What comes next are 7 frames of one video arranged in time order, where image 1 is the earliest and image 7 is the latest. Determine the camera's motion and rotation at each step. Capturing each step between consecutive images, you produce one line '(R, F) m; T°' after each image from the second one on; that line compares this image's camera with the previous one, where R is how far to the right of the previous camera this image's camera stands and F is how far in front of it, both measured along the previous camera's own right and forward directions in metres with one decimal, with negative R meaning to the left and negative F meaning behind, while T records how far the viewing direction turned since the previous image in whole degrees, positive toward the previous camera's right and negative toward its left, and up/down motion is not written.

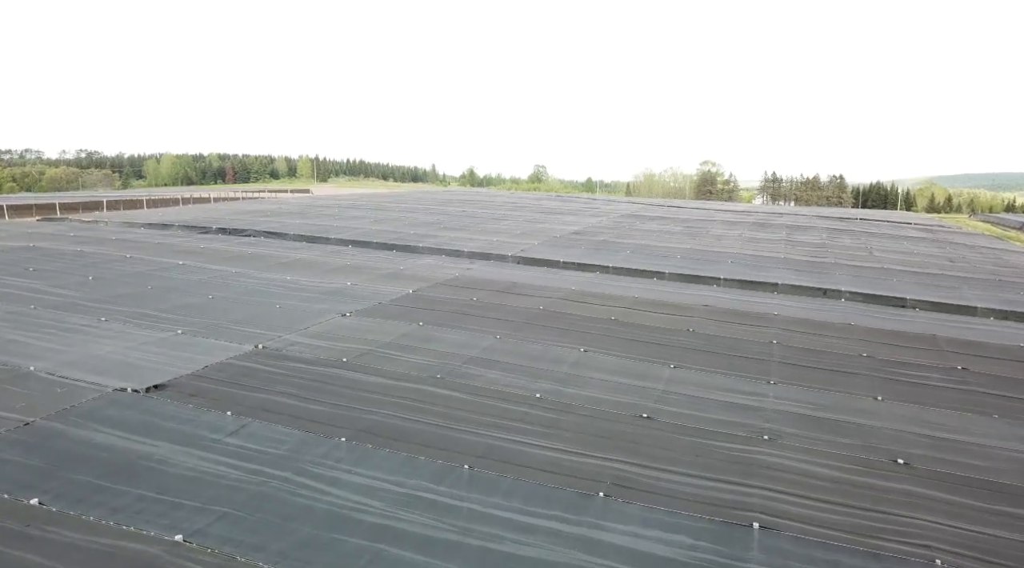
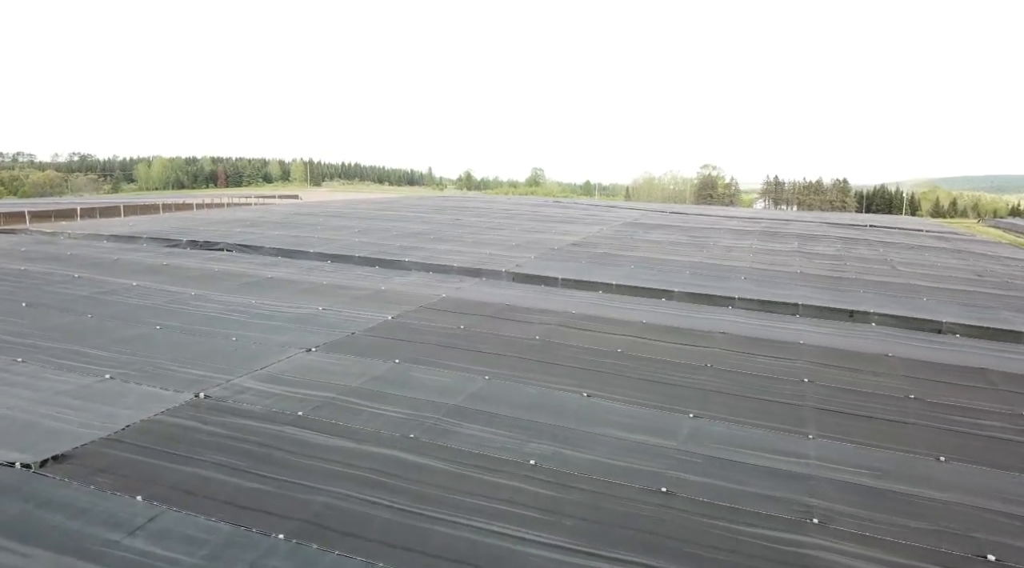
(+0.1, +1.4) m; 0°
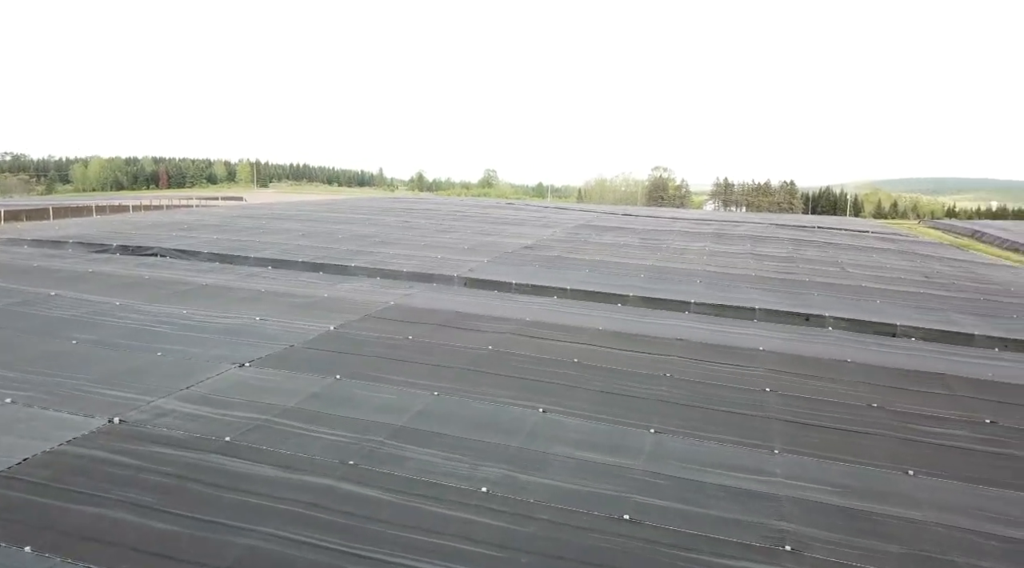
(0.0, +0.5) m; +4°
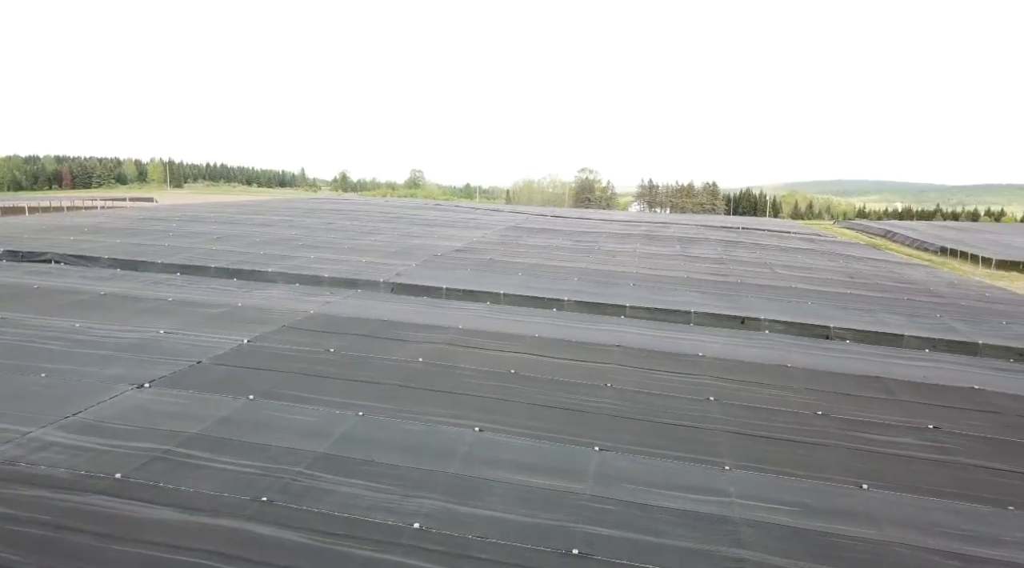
(0.0, +0.6) m; +6°
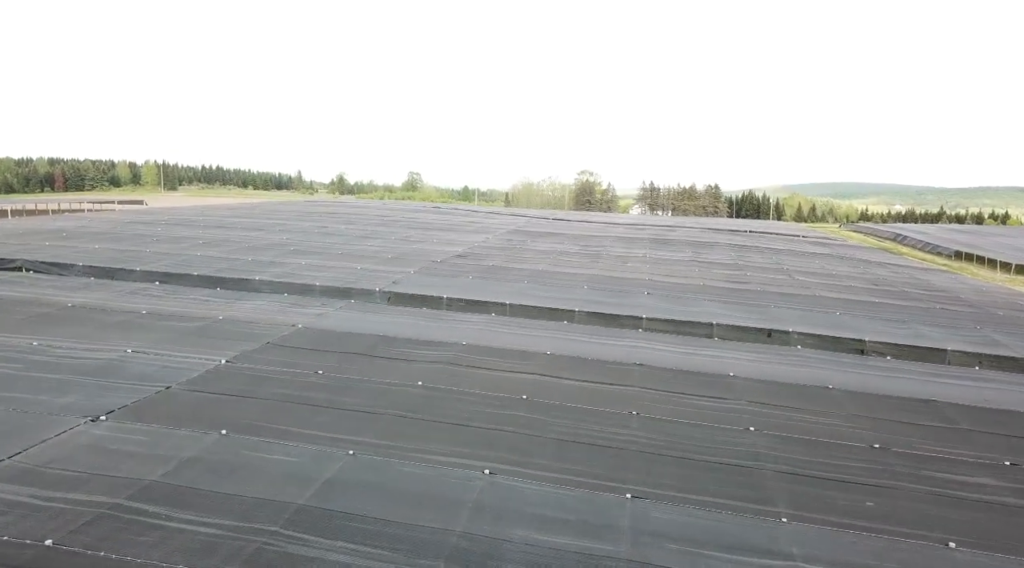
(-0.1, +1.0) m; 0°
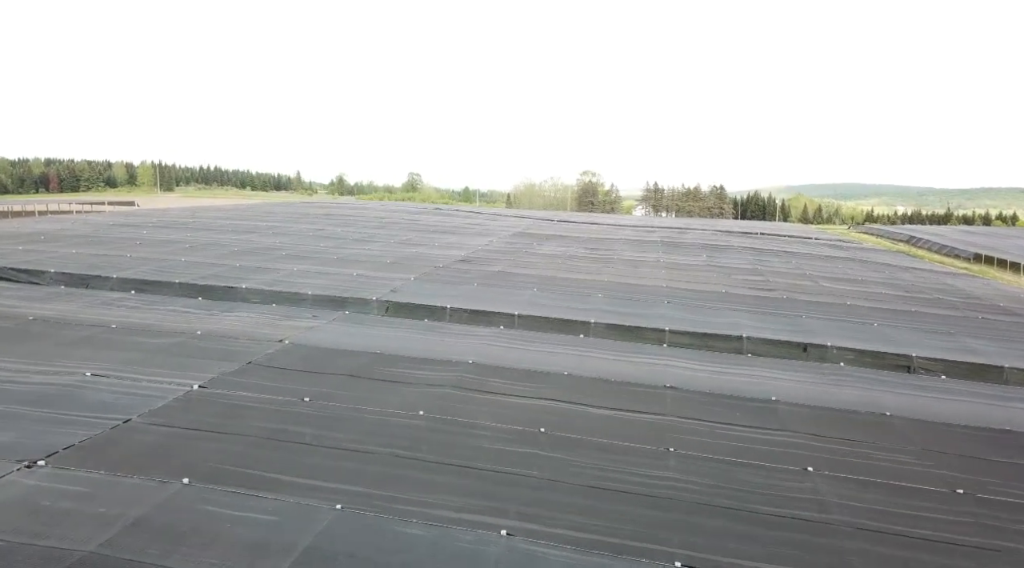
(-0.1, +1.0) m; 0°
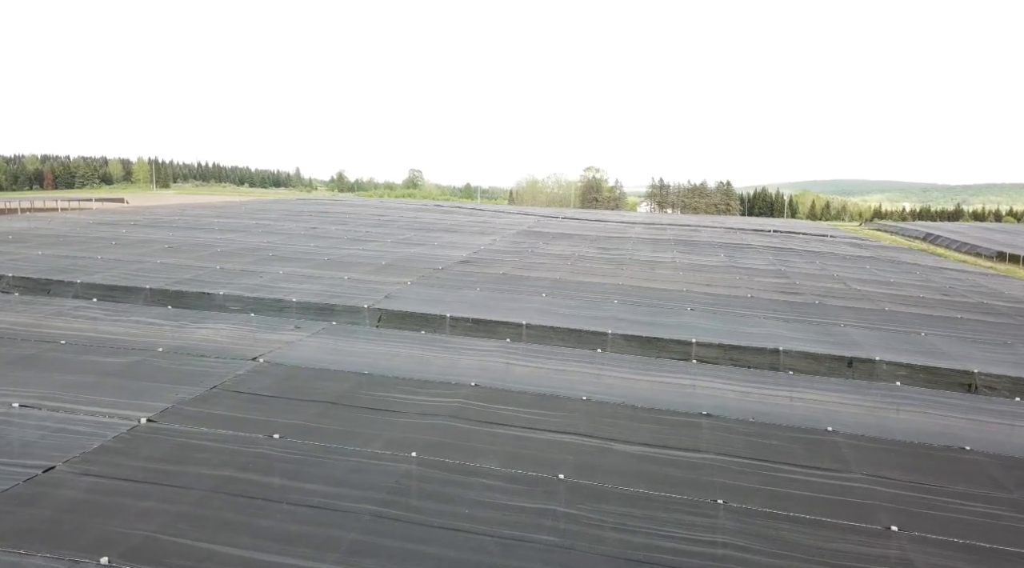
(-0.1, +1.2) m; 0°
